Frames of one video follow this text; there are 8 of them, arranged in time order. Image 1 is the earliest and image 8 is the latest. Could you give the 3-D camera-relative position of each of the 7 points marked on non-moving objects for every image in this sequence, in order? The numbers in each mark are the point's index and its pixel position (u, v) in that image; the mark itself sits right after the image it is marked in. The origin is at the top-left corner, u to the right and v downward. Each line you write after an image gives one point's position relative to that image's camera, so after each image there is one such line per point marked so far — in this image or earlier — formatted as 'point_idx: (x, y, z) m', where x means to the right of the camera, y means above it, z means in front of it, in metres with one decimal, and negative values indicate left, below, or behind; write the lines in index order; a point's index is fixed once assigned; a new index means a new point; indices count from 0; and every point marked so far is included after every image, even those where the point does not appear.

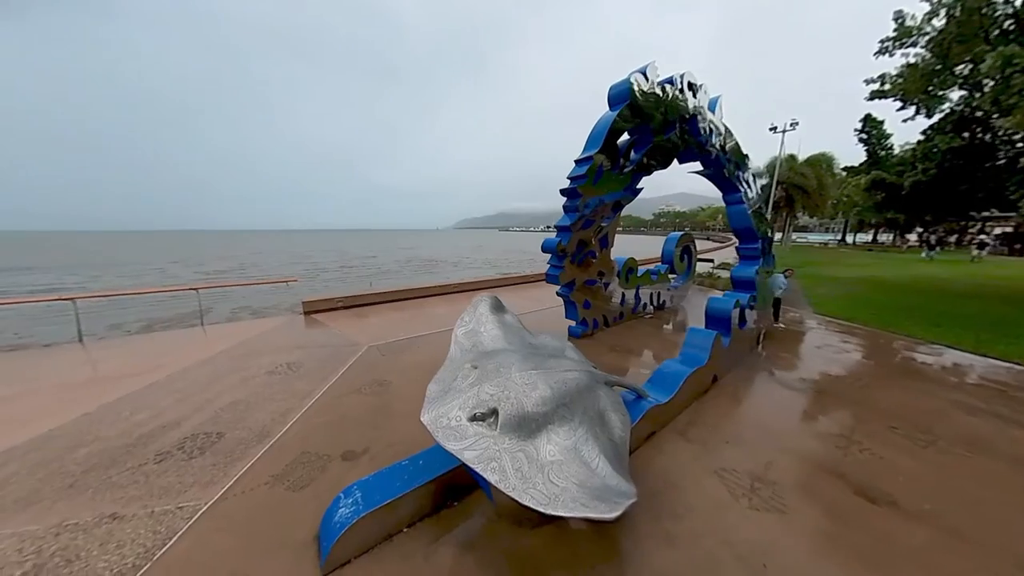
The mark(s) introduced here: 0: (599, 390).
0: (+0.6, -0.7, +3.0) m
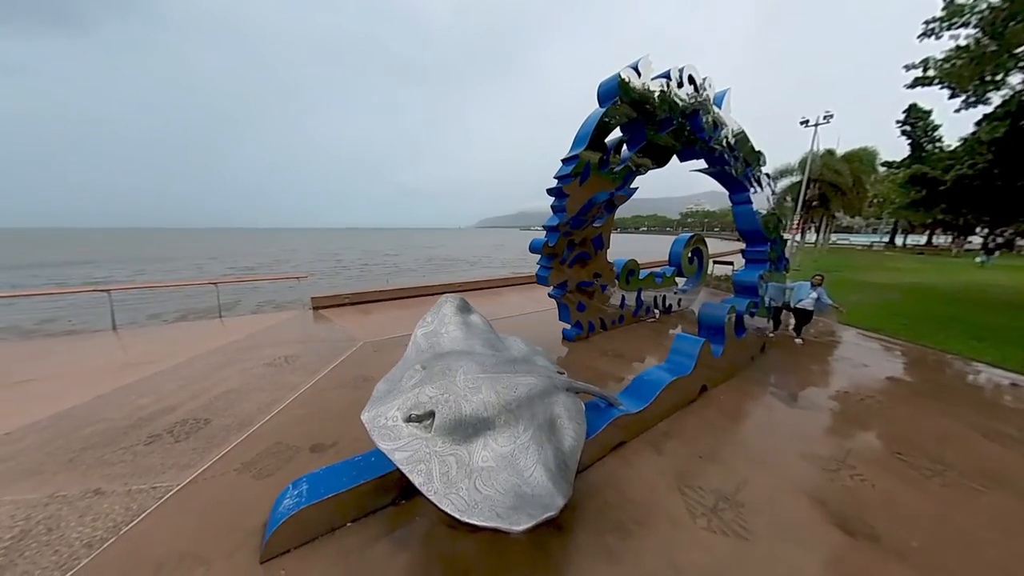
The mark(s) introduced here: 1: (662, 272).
0: (+0.3, -0.8, +3.0) m
1: (+2.2, +0.2, +6.1) m
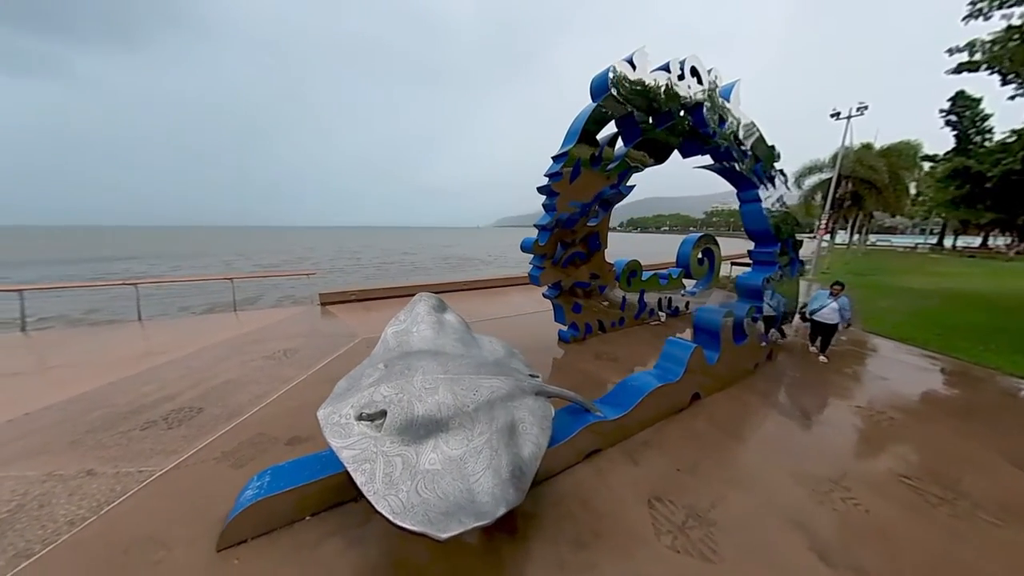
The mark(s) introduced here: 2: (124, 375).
0: (+0.1, -0.8, +2.9) m
1: (+2.2, +0.2, +5.9) m
2: (-4.2, -0.9, +4.4) m
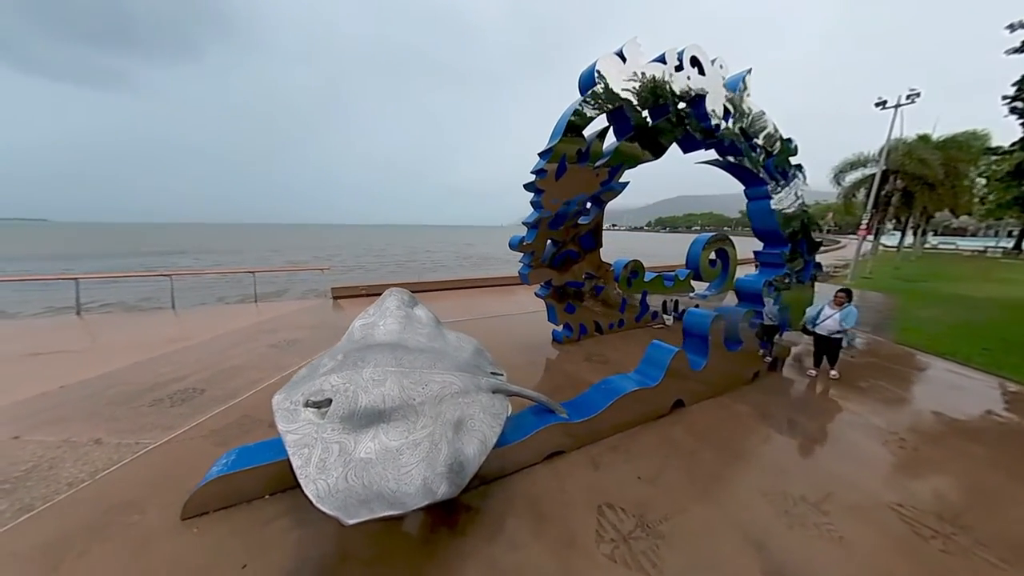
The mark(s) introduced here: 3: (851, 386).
0: (-0.3, -0.8, +2.9) m
1: (+2.2, +0.2, +5.6) m
2: (-4.3, -0.8, +4.9) m
3: (+3.8, -1.1, +4.6) m
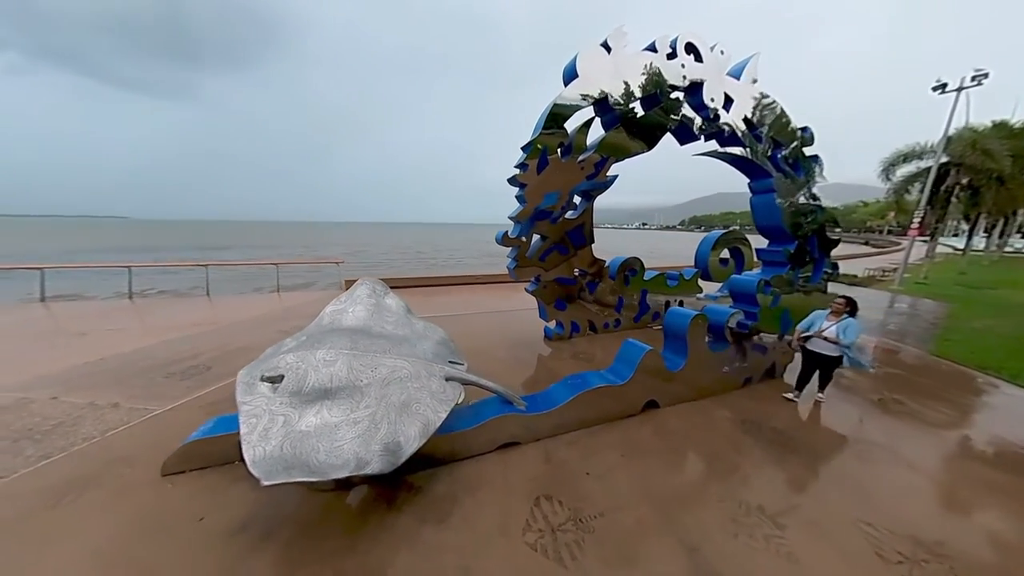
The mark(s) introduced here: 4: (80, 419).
0: (-0.6, -0.7, +3.0) m
1: (+2.2, +0.2, +5.4) m
2: (-4.4, -0.7, +5.4) m
3: (+3.6, -1.1, +4.2) m
4: (-3.8, -1.1, +3.6) m
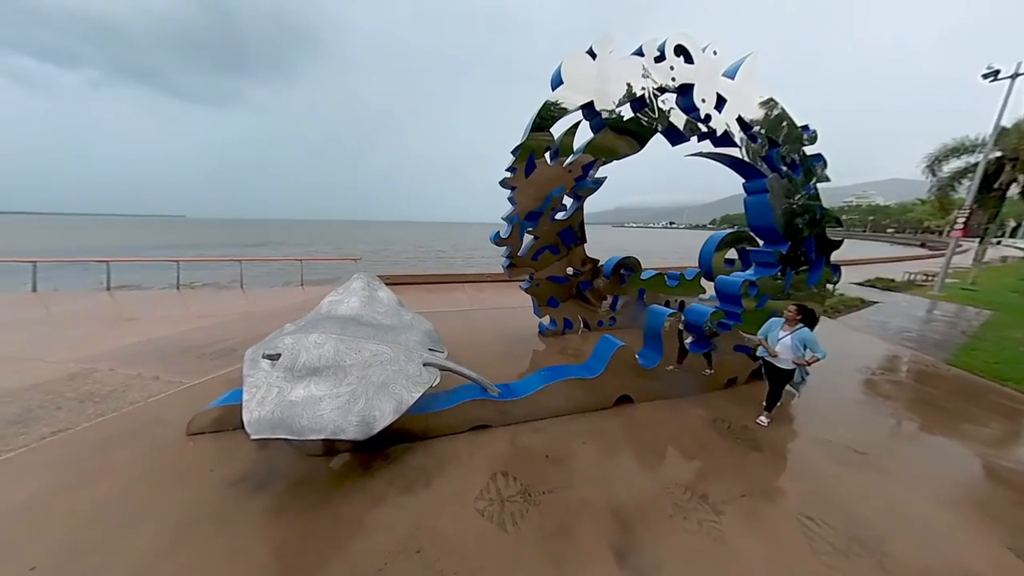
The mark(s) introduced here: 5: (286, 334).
0: (-0.9, -0.6, +3.3) m
1: (+2.2, +0.2, +5.4) m
2: (-4.4, -0.5, +6.2) m
3: (+3.4, -1.1, +4.1) m
4: (-3.9, -1.0, +4.3) m
5: (-1.9, -0.4, +3.4) m
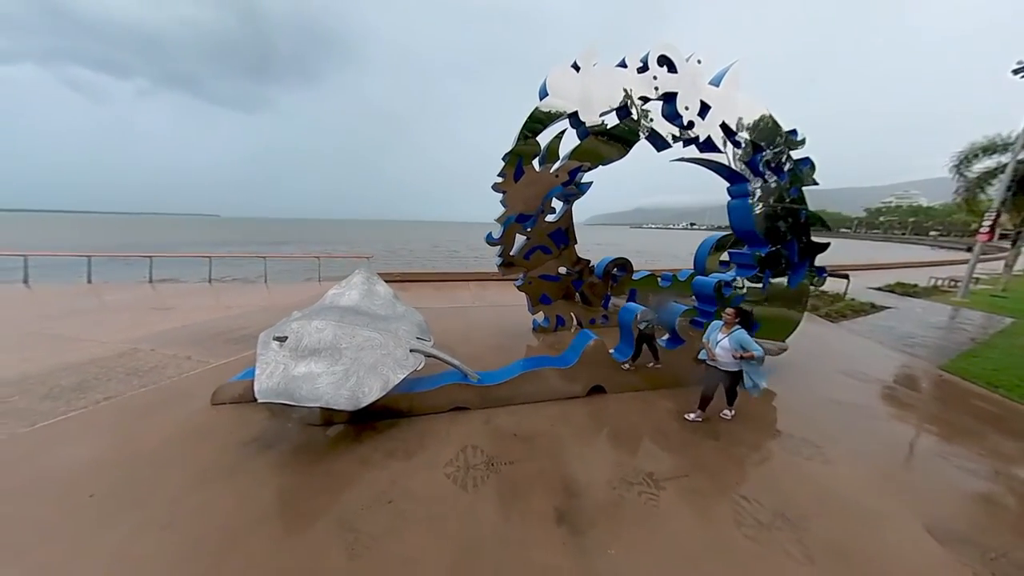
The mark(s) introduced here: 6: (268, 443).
0: (-1.1, -0.6, +3.7) m
1: (+2.2, +0.2, +5.5) m
2: (-4.3, -0.4, +6.9) m
3: (+3.3, -1.2, +4.1) m
4: (-4.1, -0.9, +4.9) m
5: (-2.1, -0.3, +3.9) m
6: (-2.1, -1.3, +3.5) m
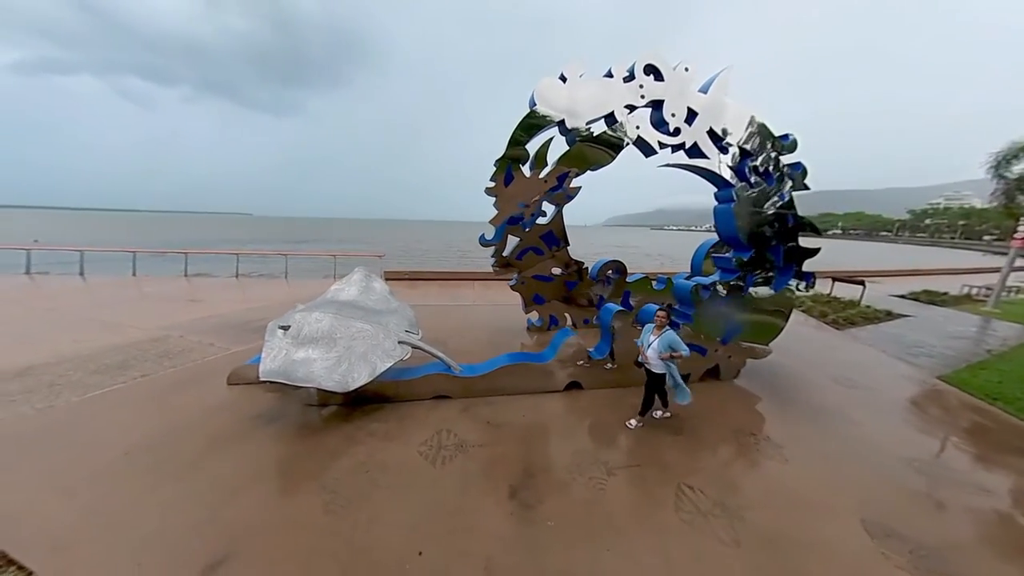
0: (-1.3, -0.5, +4.1) m
1: (+2.1, +0.1, +5.6) m
2: (-4.3, -0.3, +7.5) m
3: (+3.0, -1.2, +4.1) m
4: (-4.2, -0.8, +5.6) m
5: (-2.3, -0.3, +4.4) m
6: (-2.3, -1.3, +3.9) m
